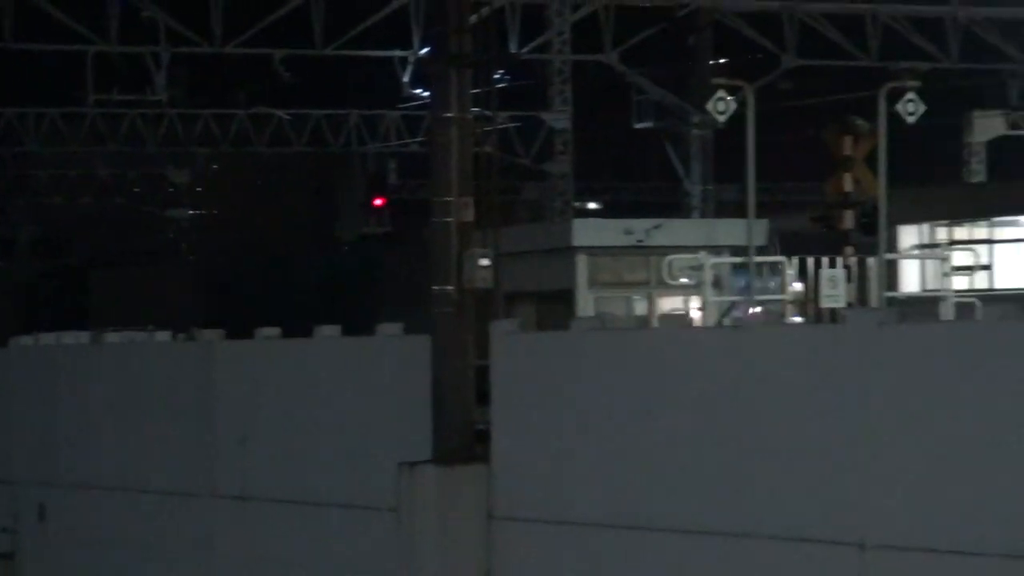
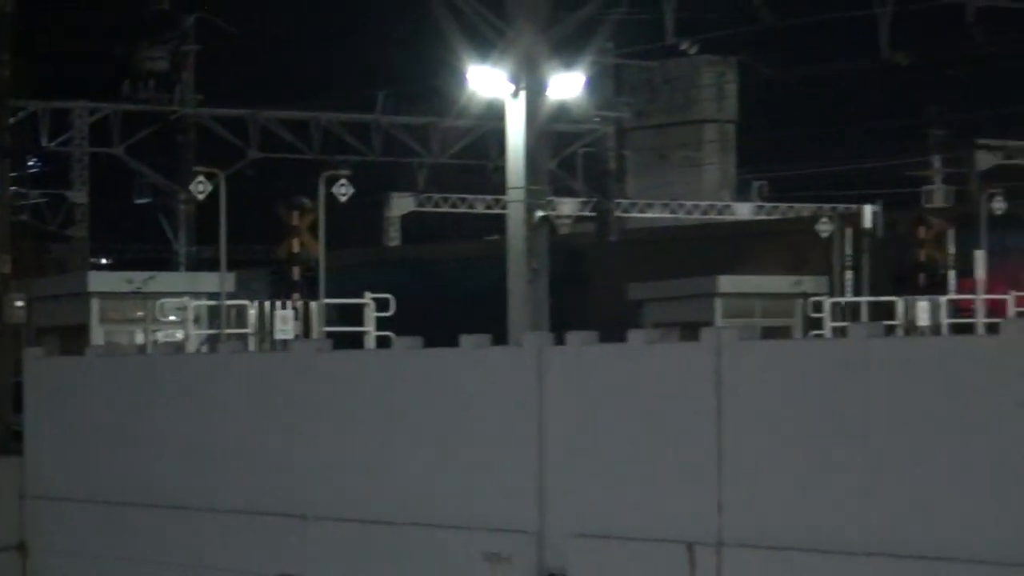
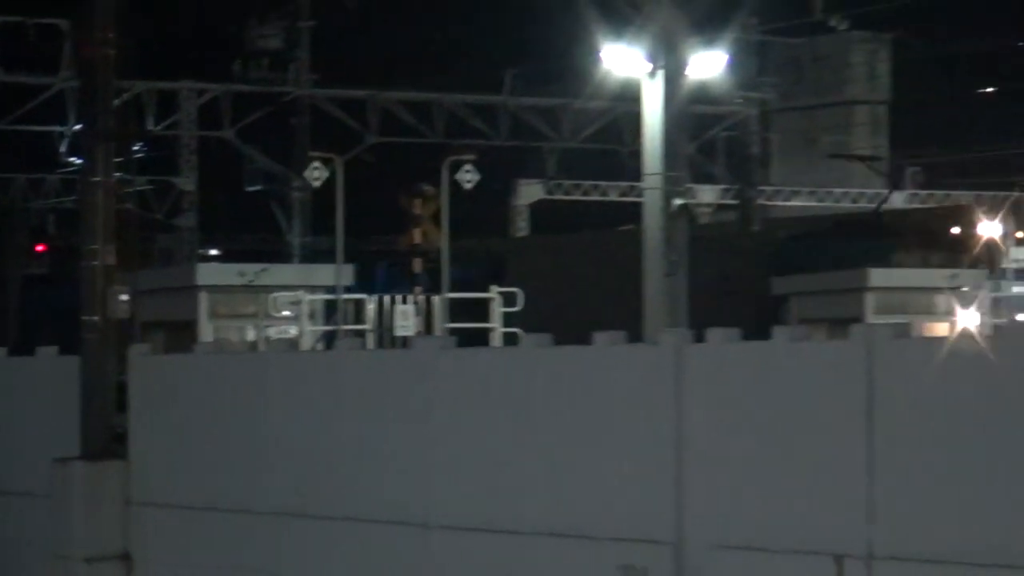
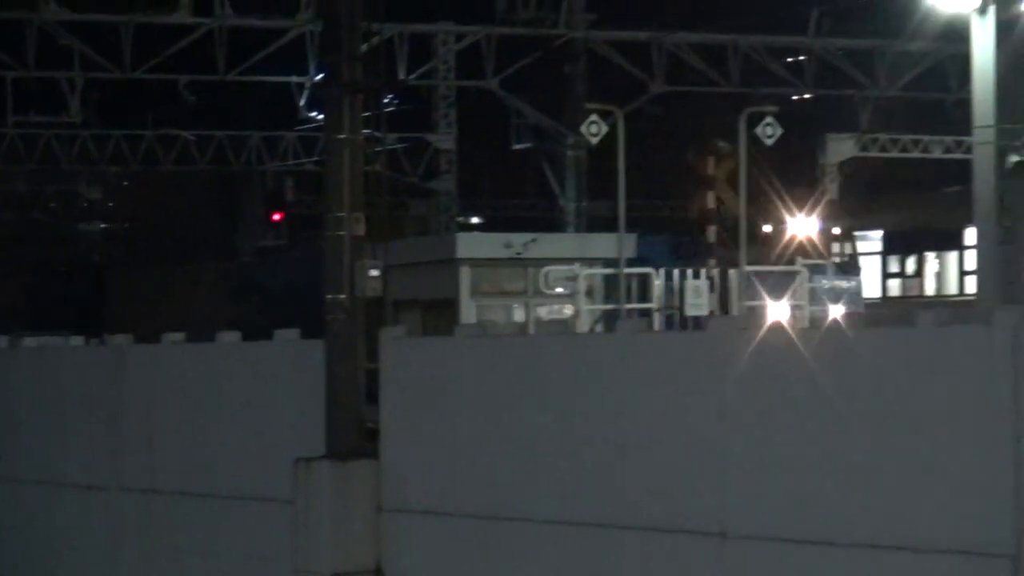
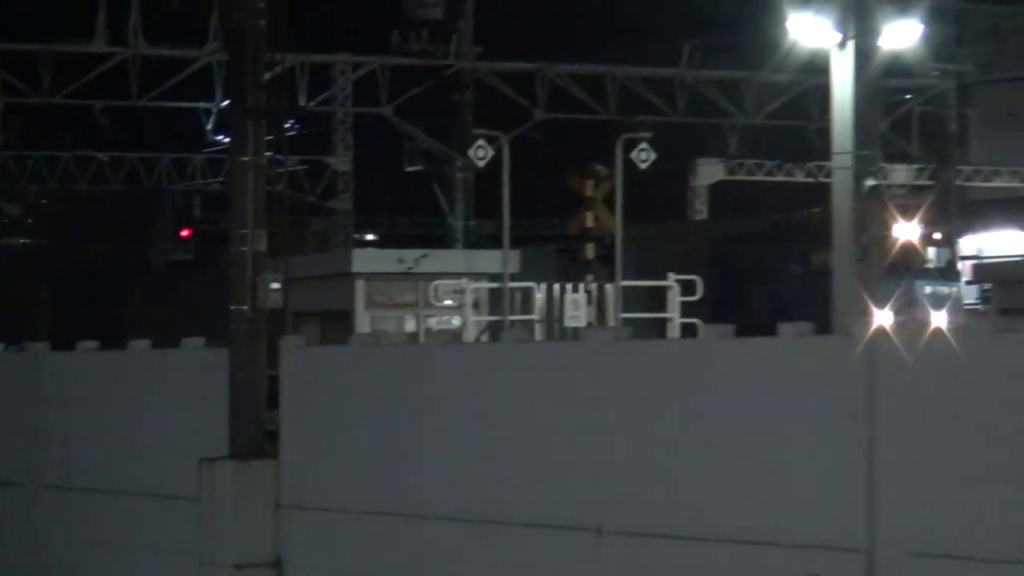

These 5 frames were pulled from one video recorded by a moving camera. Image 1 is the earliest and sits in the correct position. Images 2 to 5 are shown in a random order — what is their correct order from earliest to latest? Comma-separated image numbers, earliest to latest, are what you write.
4, 5, 3, 2
